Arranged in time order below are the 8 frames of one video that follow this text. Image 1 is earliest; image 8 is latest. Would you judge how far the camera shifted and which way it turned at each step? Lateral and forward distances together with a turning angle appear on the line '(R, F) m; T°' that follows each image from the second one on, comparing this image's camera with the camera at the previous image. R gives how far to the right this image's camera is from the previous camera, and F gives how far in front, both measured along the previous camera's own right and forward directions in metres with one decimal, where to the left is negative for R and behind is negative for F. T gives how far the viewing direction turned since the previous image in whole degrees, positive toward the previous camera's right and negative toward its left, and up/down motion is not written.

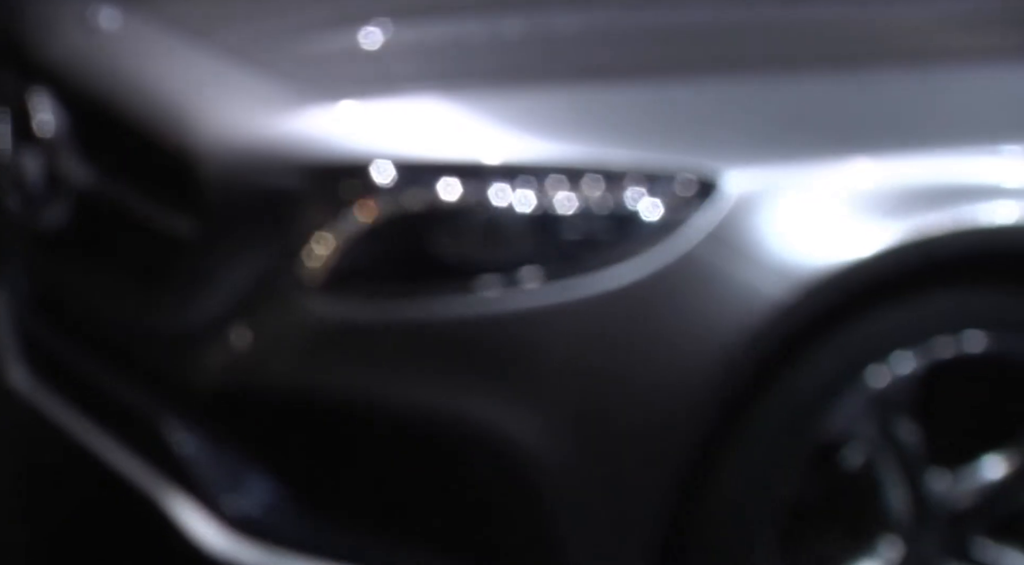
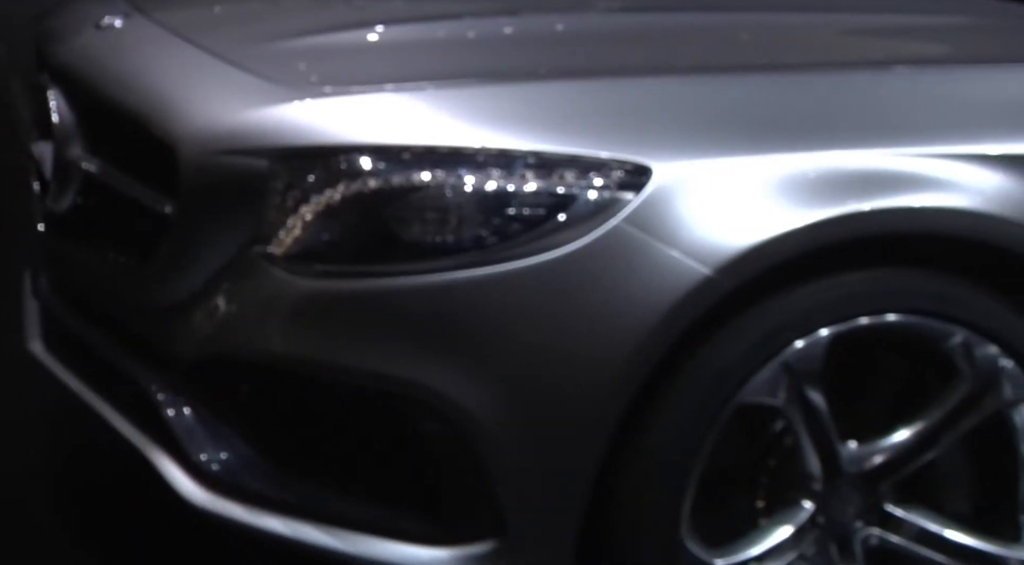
(0.0, -0.2) m; +1°
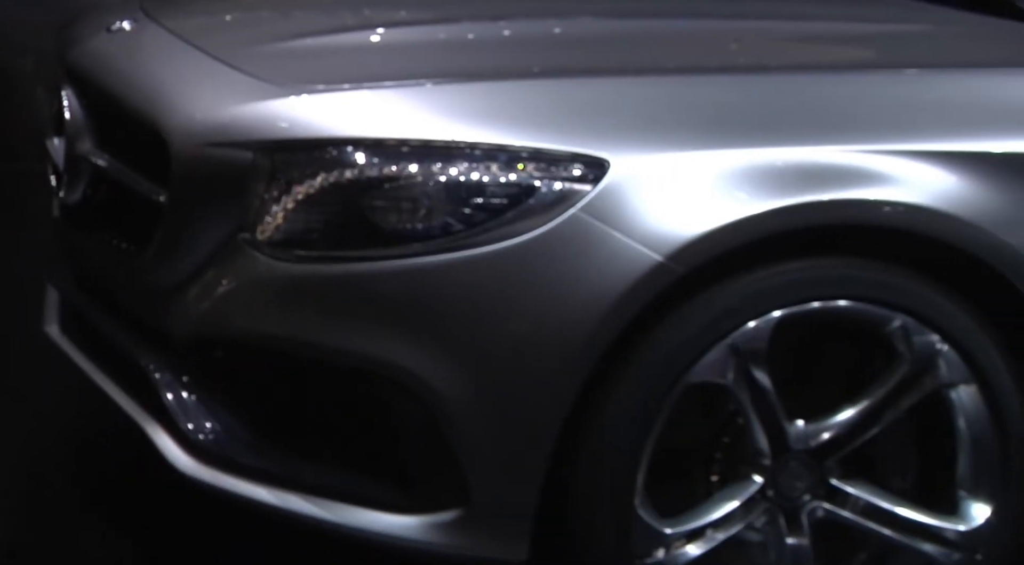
(+0.1, -0.1) m; -1°
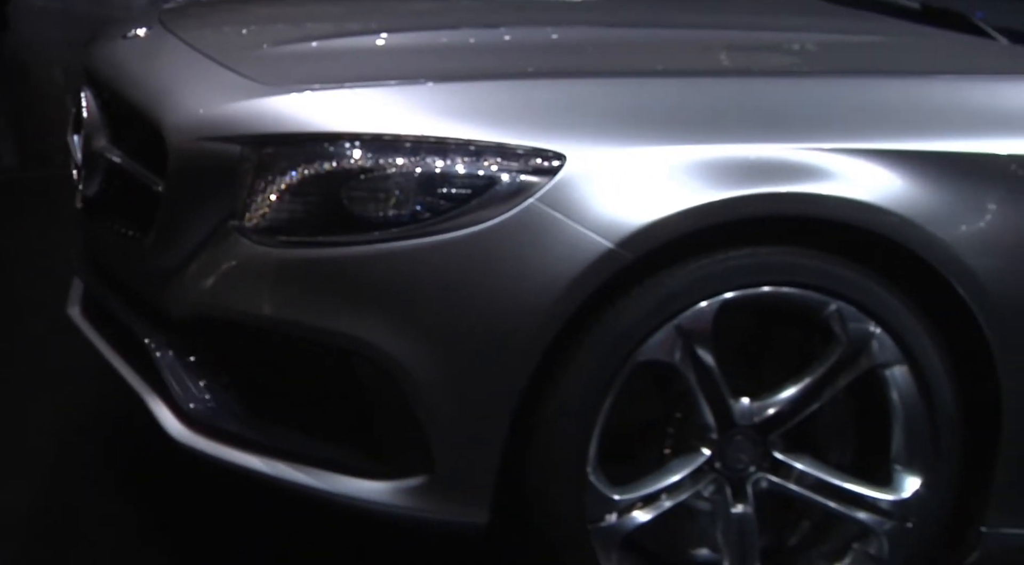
(+0.1, -0.2) m; -2°
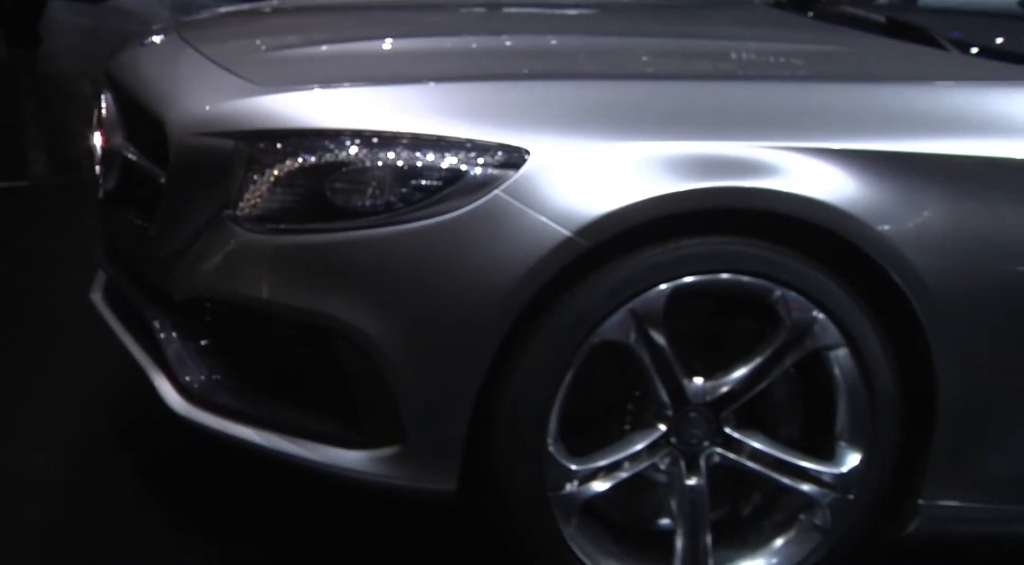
(+0.1, -0.2) m; -2°
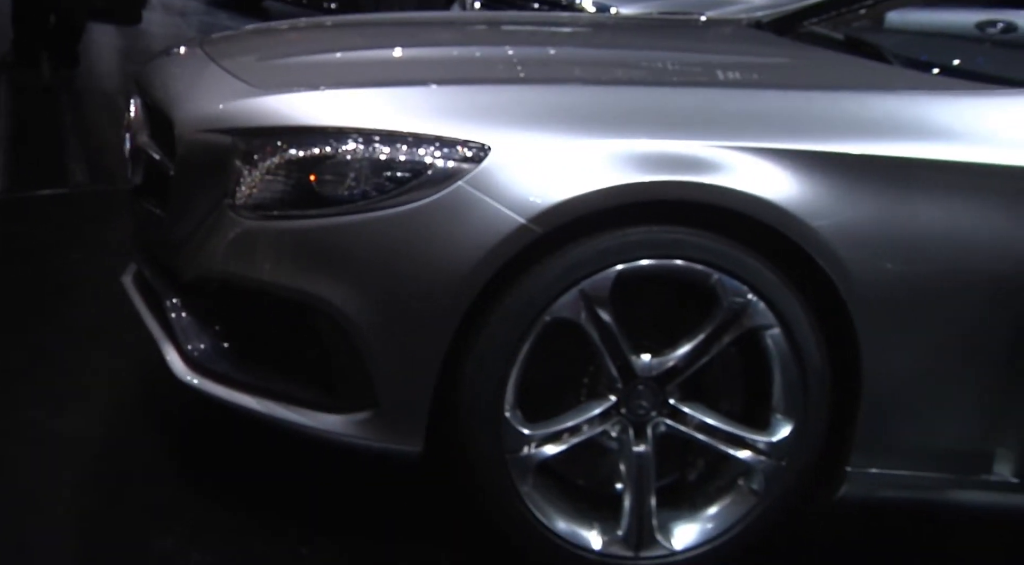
(+0.2, -0.3) m; -2°
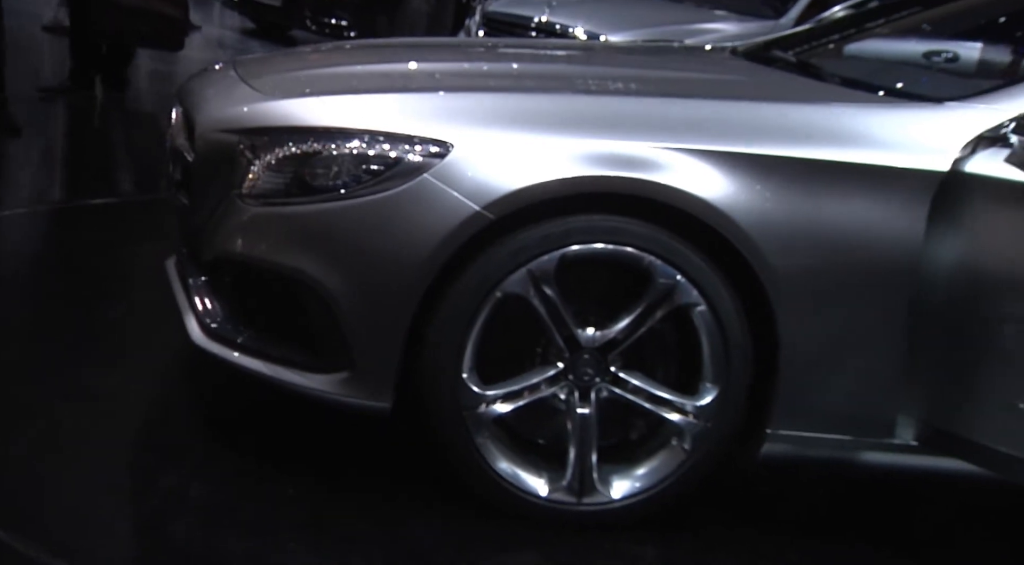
(+0.2, -0.4) m; -3°
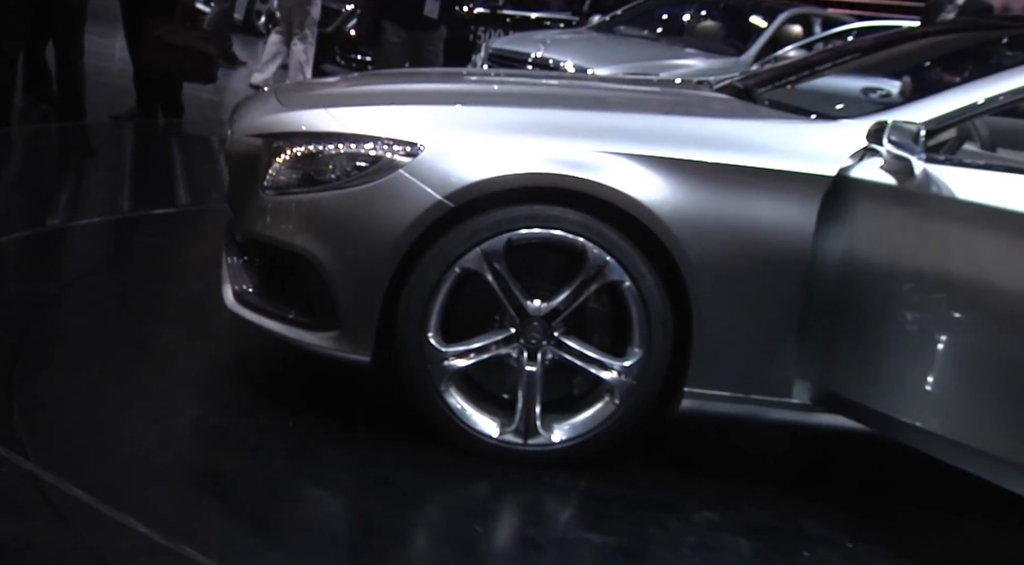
(+0.3, -0.6) m; -4°
